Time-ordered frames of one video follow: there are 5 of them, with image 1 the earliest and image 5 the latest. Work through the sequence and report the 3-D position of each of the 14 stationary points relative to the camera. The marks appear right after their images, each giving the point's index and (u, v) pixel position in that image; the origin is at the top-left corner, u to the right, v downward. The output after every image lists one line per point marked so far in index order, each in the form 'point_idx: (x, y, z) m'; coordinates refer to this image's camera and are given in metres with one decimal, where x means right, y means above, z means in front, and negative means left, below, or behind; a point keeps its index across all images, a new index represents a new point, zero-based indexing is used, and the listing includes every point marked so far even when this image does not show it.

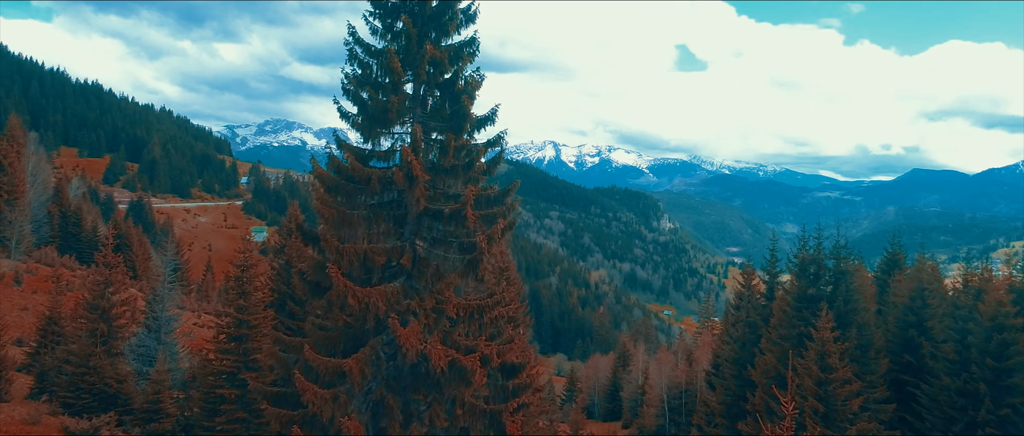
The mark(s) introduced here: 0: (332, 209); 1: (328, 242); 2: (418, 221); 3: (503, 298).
0: (-3.8, +0.2, +10.4) m
1: (-3.8, -0.5, +10.2) m
2: (-2.2, -0.1, +11.7) m
3: (-0.2, -1.9, +12.0) m
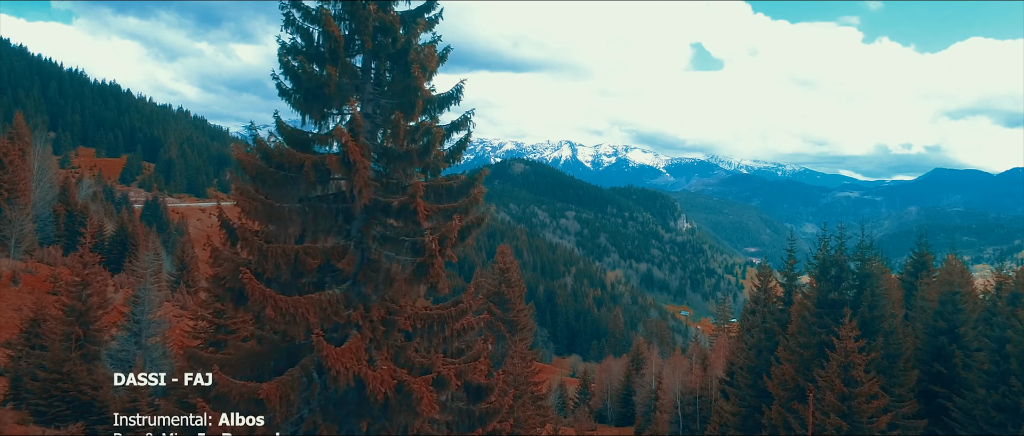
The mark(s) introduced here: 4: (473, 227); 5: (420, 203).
0: (-4.6, +0.3, +8.8) m
1: (-4.6, -0.4, +8.6) m
2: (-2.9, 0.0, +10.0) m
3: (-0.9, -1.8, +10.3) m
4: (-0.8, -0.2, +10.2) m
5: (-1.8, +0.3, +9.3) m
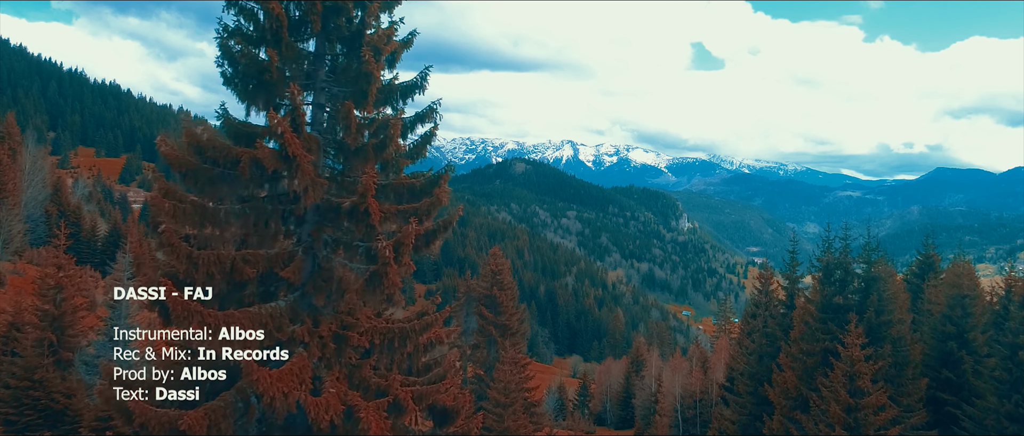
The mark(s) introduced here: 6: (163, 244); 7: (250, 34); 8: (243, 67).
0: (-5.1, +0.2, +7.7) m
1: (-5.2, -0.4, +7.5) m
2: (-3.5, 0.0, +8.9) m
3: (-1.5, -1.9, +9.2) m
4: (-1.4, -0.3, +9.1) m
5: (-2.3, +0.3, +8.3) m
6: (-5.3, -0.4, +7.6) m
7: (-4.5, +3.2, +8.7) m
8: (-4.5, +2.6, +8.5) m
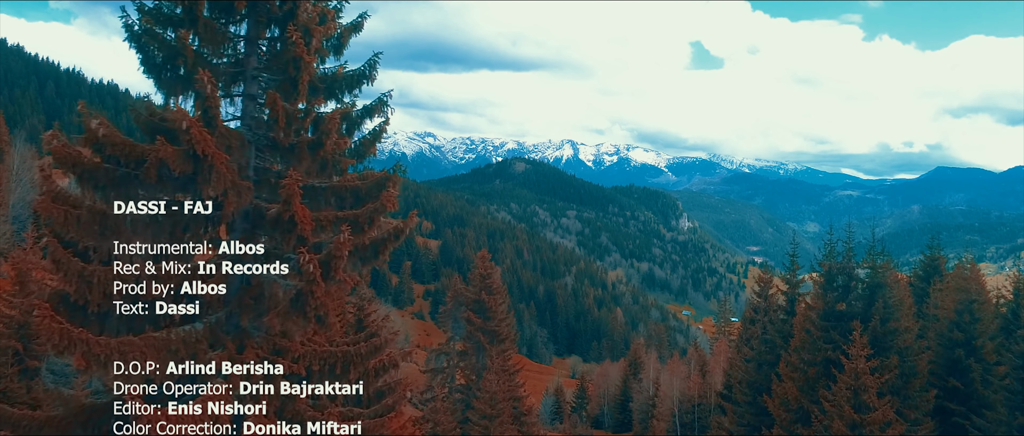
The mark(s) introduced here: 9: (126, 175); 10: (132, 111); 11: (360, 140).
0: (-5.8, +0.1, +6.5) m
1: (-5.8, -0.6, +6.3) m
2: (-4.1, -0.1, +7.7) m
3: (-2.2, -2.0, +8.0) m
4: (-2.0, -0.4, +8.0) m
5: (-3.0, +0.1, +7.1) m
6: (-6.0, -0.5, +6.4) m
7: (-5.2, +3.1, +7.5) m
8: (-5.2, +2.4, +7.3) m
9: (-5.4, +0.6, +7.0) m
10: (-5.6, +1.5, +7.3) m
11: (-2.6, +1.3, +8.4) m
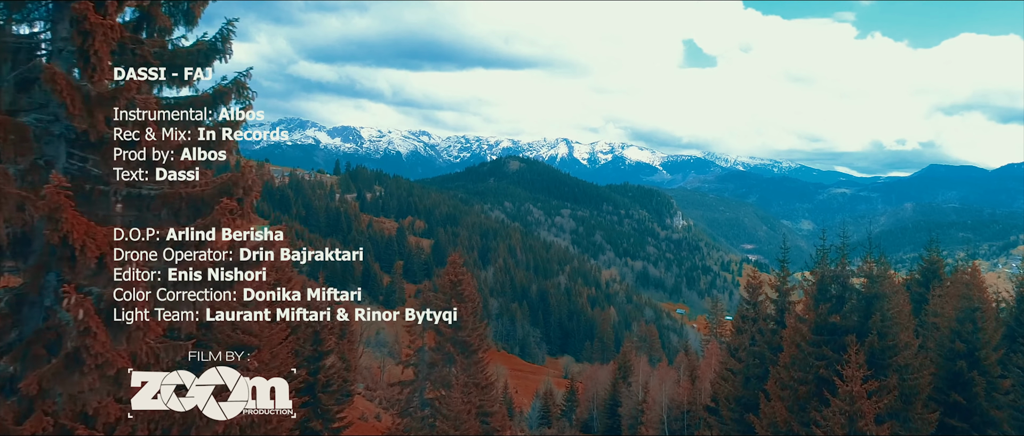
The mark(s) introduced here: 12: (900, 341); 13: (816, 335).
0: (-7.2, -0.1, +4.4) m
1: (-7.2, -0.8, +4.2) m
2: (-5.6, -0.4, +5.6) m
3: (-3.6, -2.2, +5.9) m
4: (-3.4, -0.6, +5.8) m
5: (-4.4, -0.1, +4.9) m
6: (-7.4, -0.8, +4.2) m
7: (-6.6, +2.8, +5.4) m
8: (-6.6, +2.2, +5.1) m
9: (-6.8, +0.3, +4.9) m
10: (-7.0, +1.2, +5.2) m
11: (-4.0, +1.1, +6.3) m
12: (+14.2, -4.5, +18.3) m
13: (+12.3, -4.7, +20.1) m
